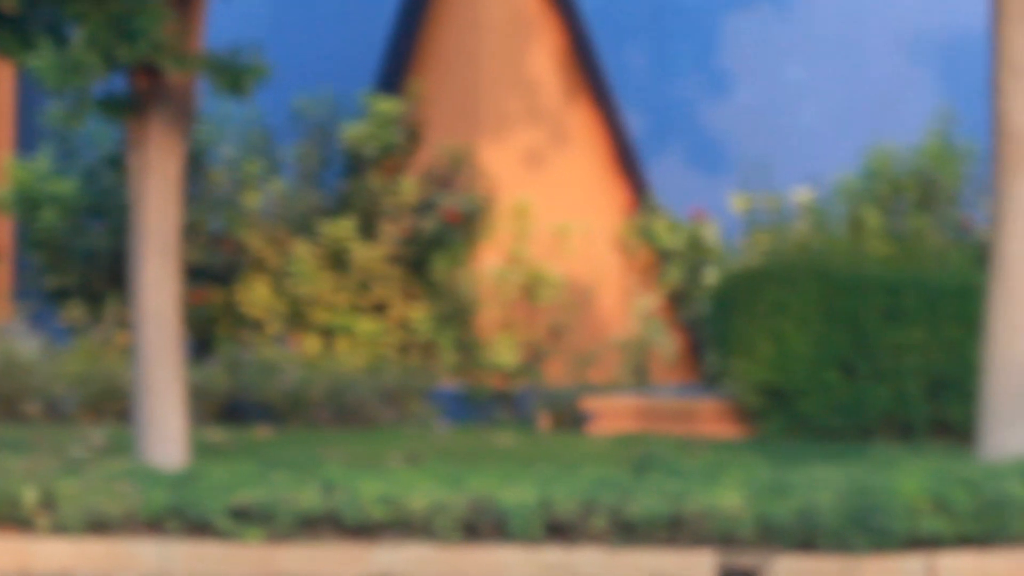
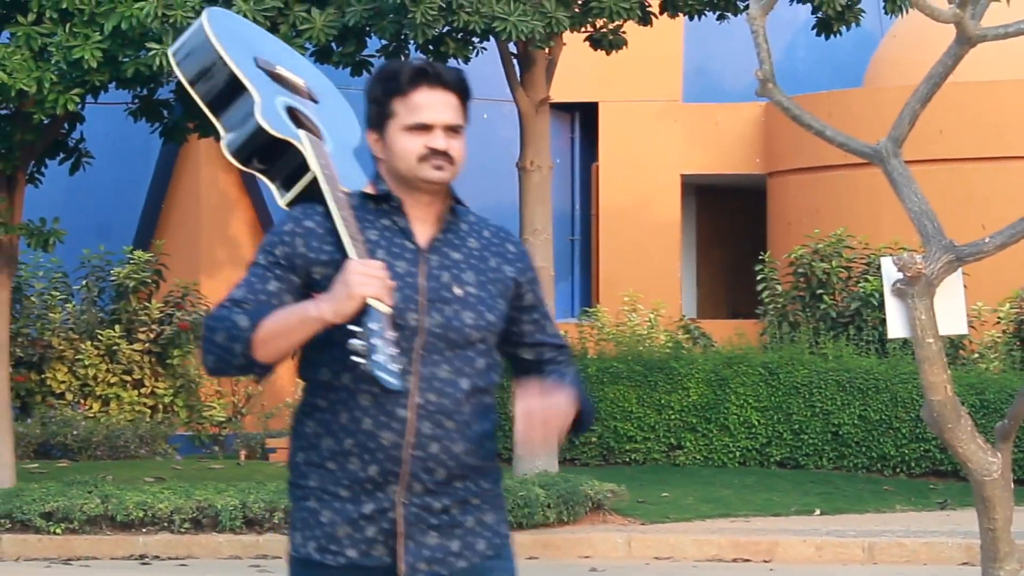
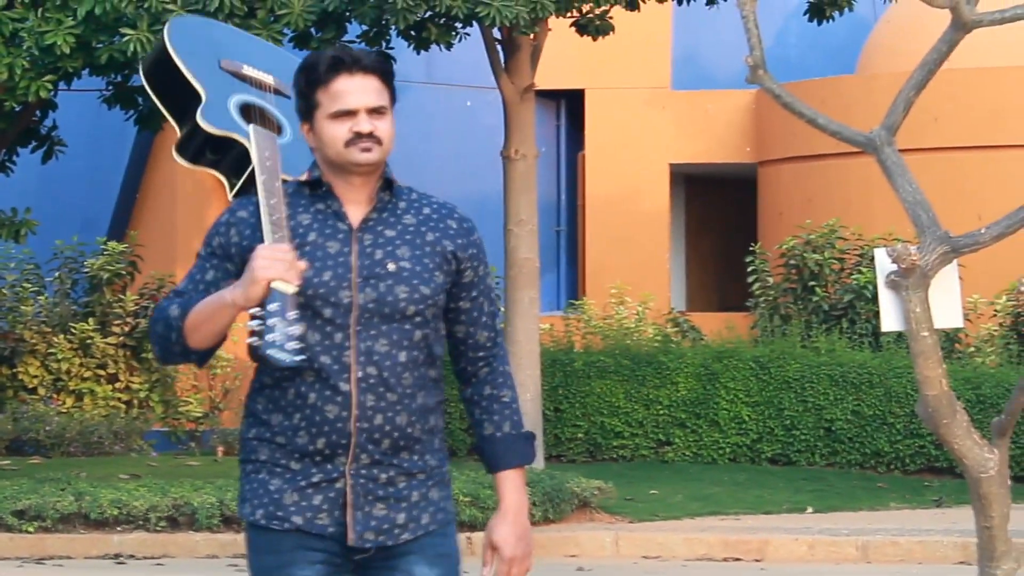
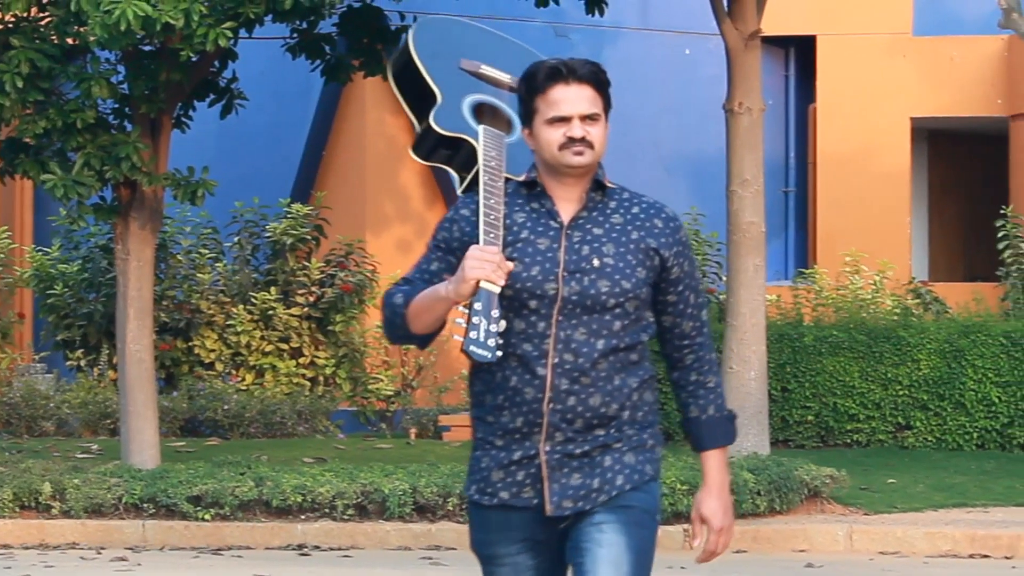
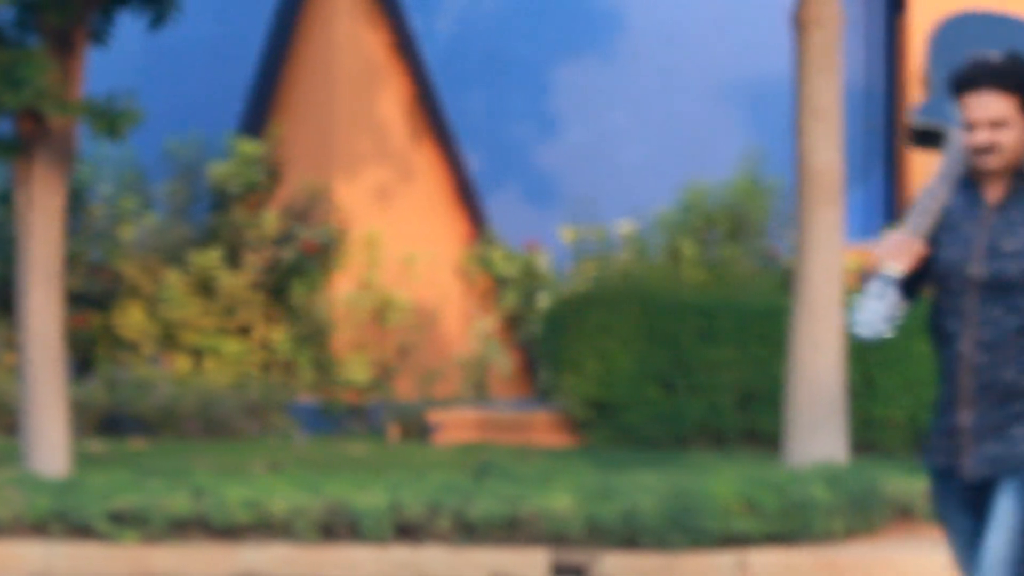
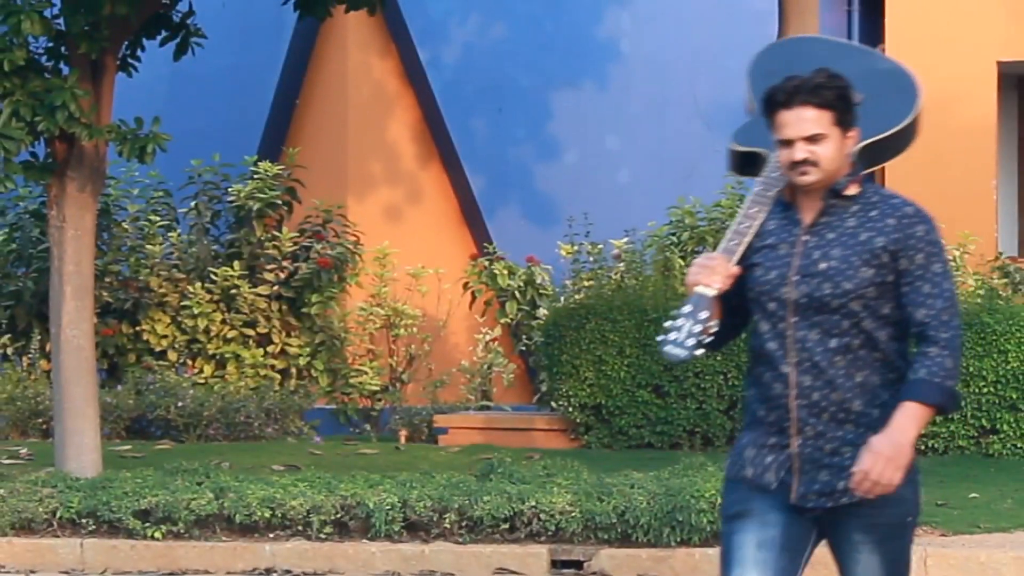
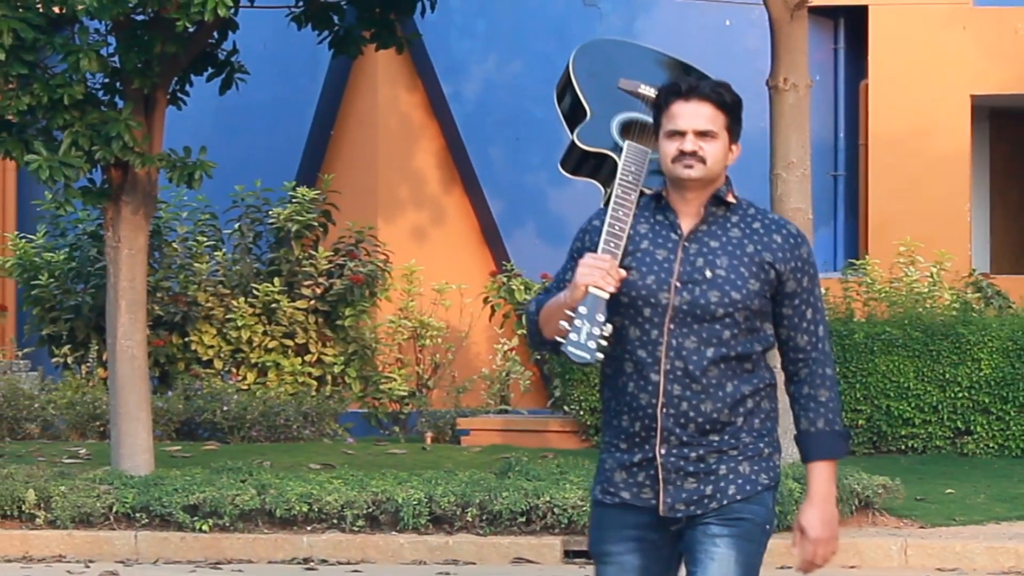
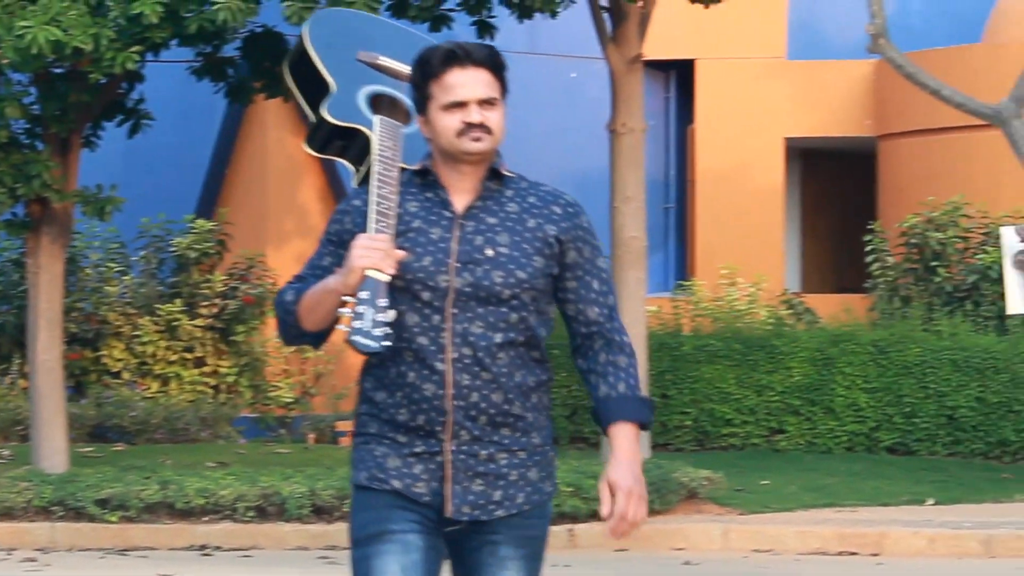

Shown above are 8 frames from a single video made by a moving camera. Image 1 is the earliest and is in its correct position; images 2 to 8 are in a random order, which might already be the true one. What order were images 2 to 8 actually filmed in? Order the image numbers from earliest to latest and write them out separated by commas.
5, 6, 7, 4, 8, 3, 2
